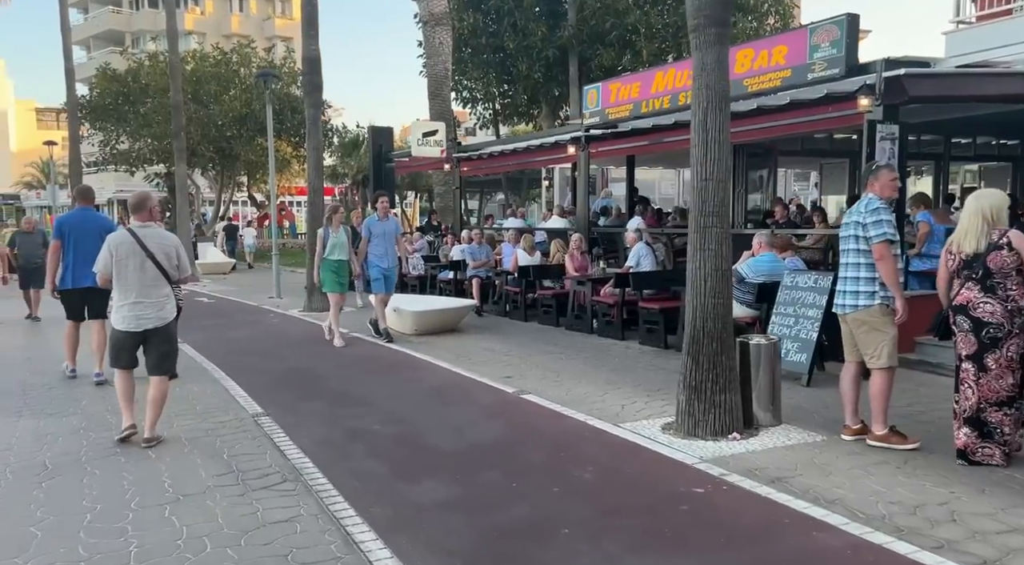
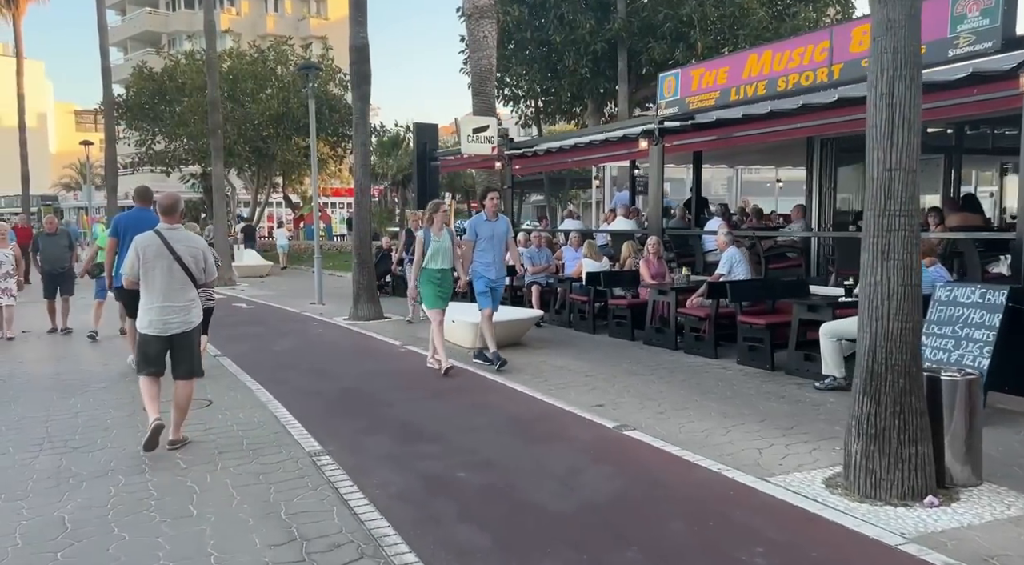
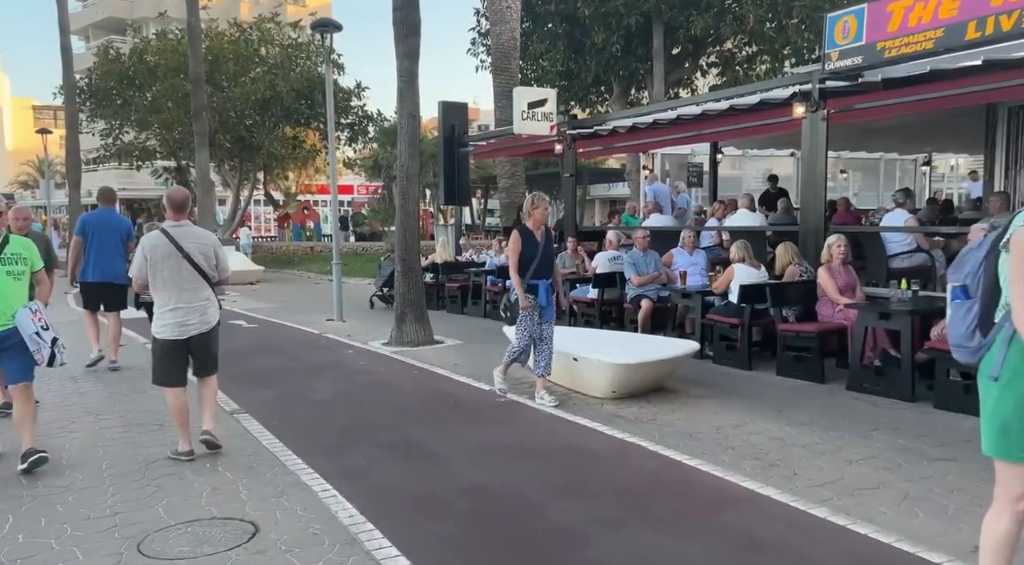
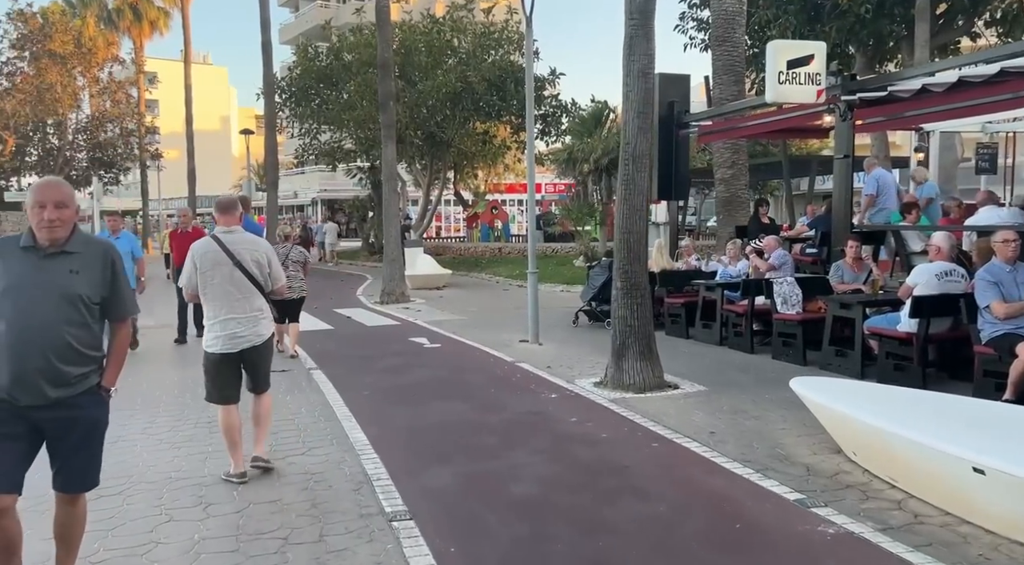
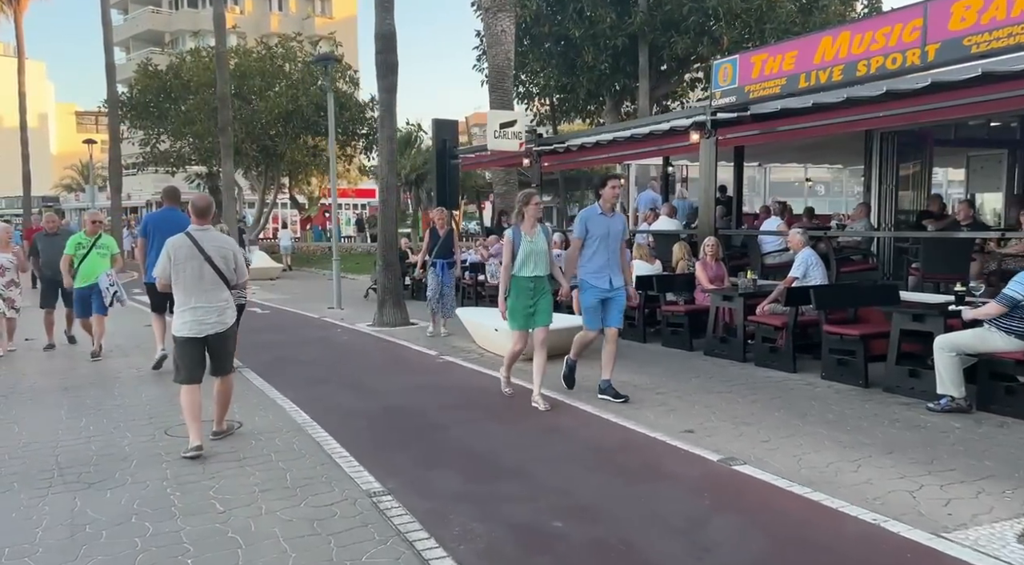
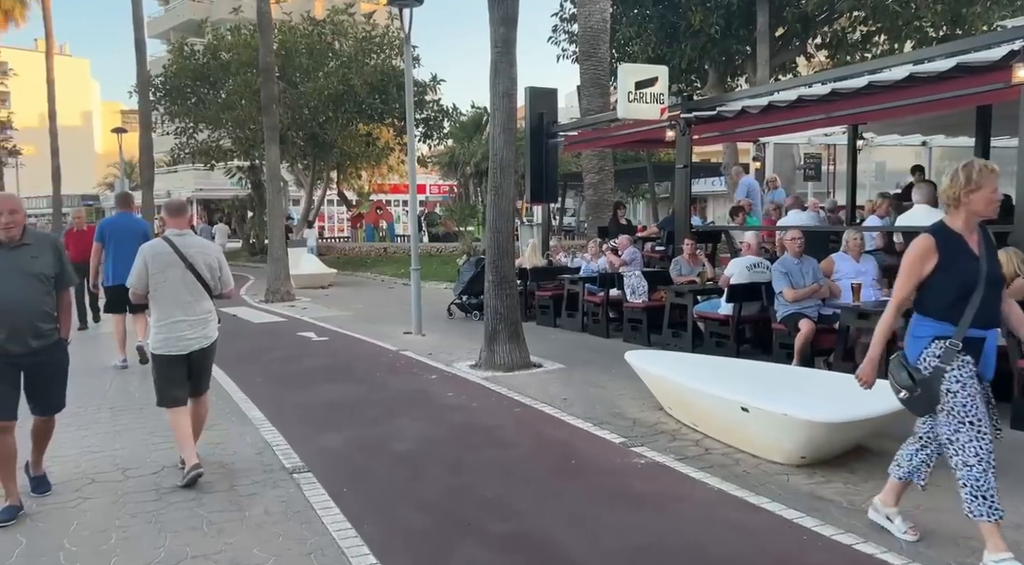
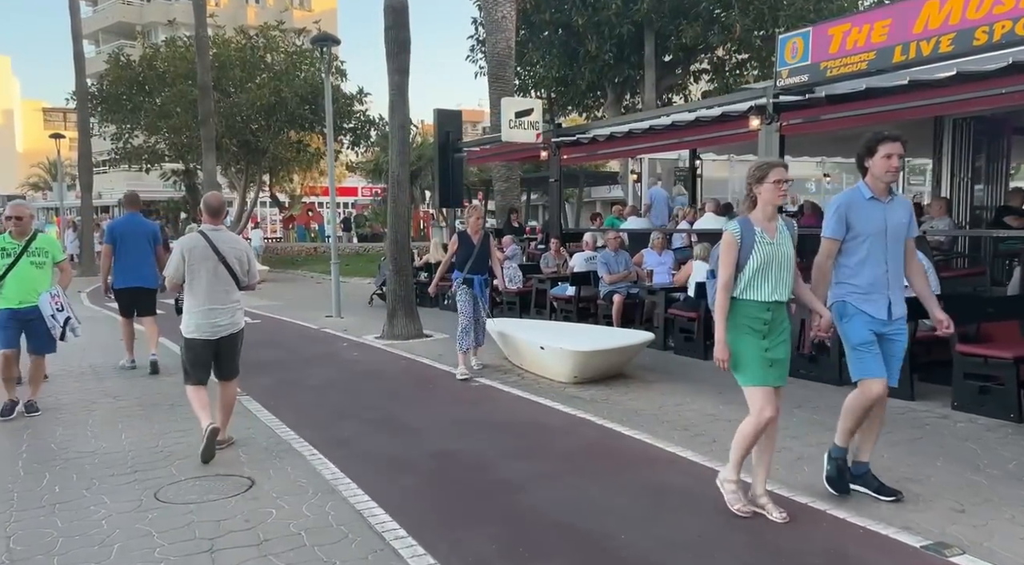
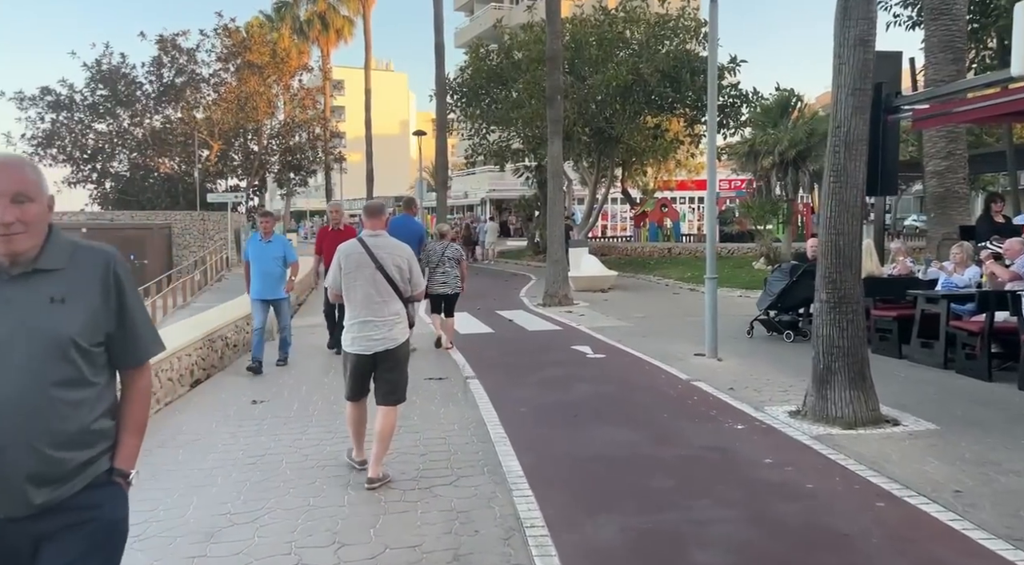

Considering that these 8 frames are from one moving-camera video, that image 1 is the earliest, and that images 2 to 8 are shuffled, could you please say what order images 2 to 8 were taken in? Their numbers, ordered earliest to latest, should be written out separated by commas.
2, 5, 7, 3, 6, 4, 8
